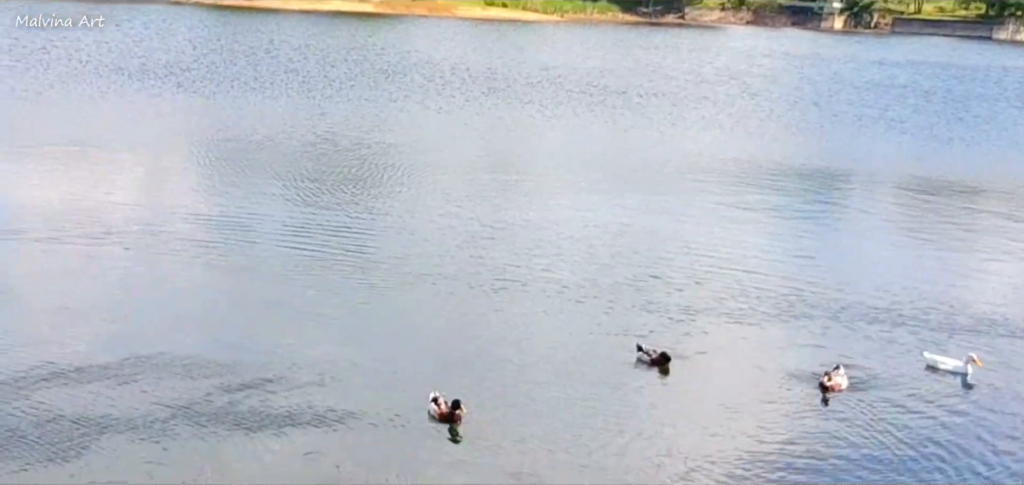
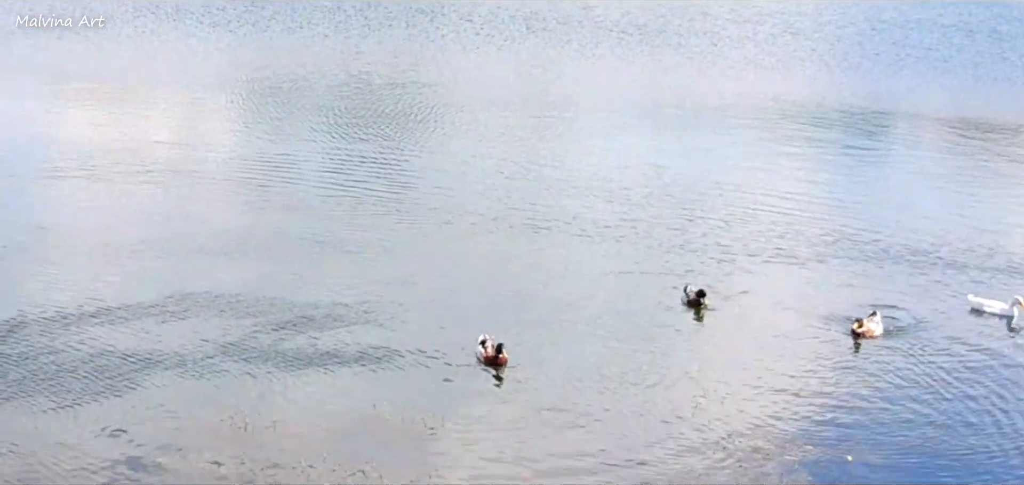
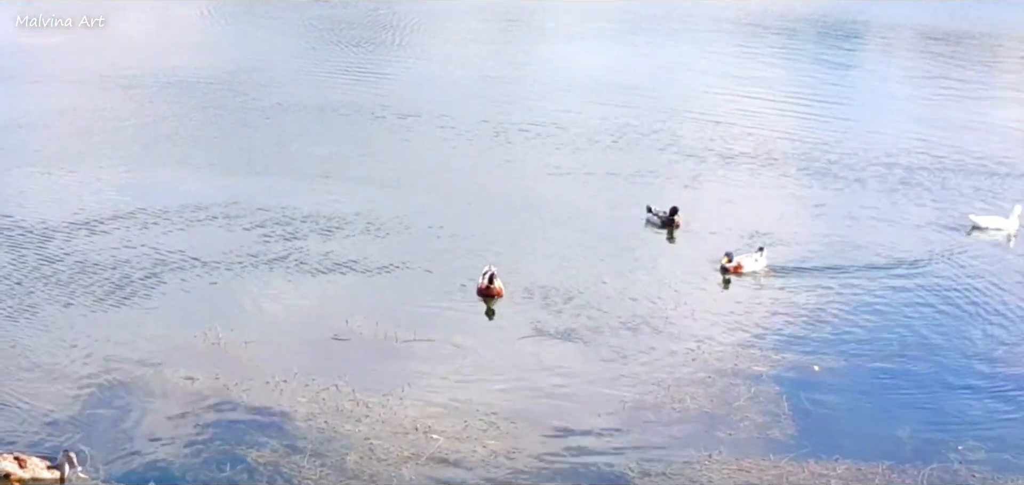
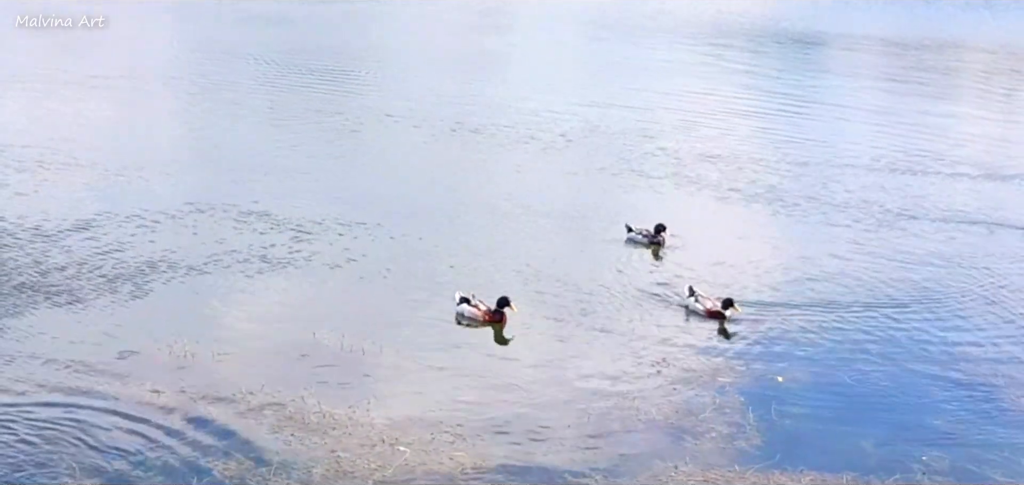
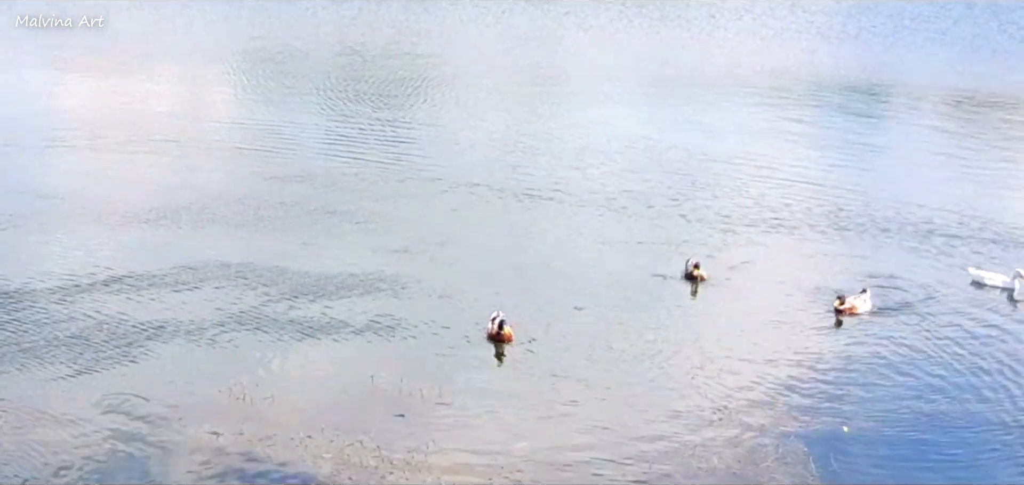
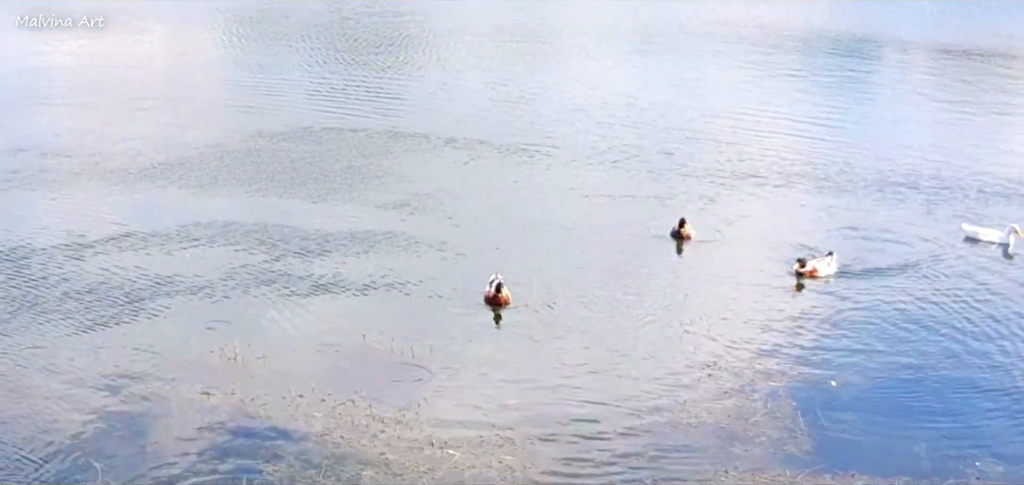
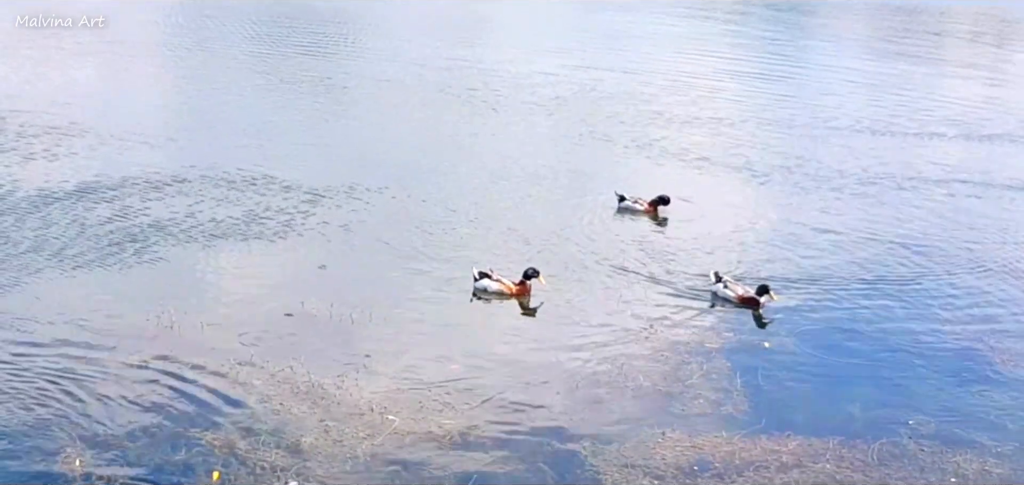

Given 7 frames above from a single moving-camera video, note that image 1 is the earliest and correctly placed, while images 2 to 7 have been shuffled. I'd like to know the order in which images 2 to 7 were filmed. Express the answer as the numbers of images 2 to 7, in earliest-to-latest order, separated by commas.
2, 5, 6, 3, 4, 7
